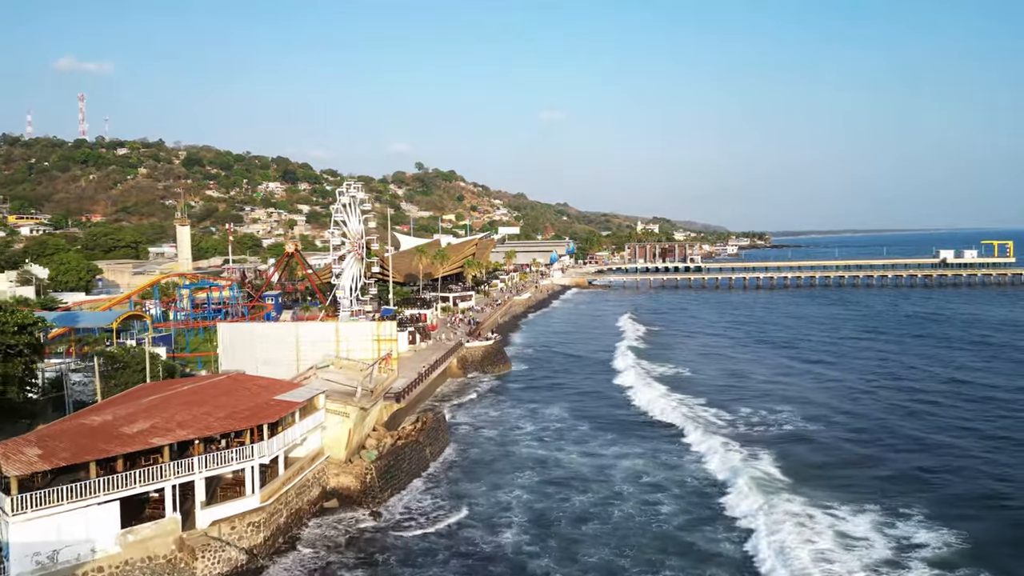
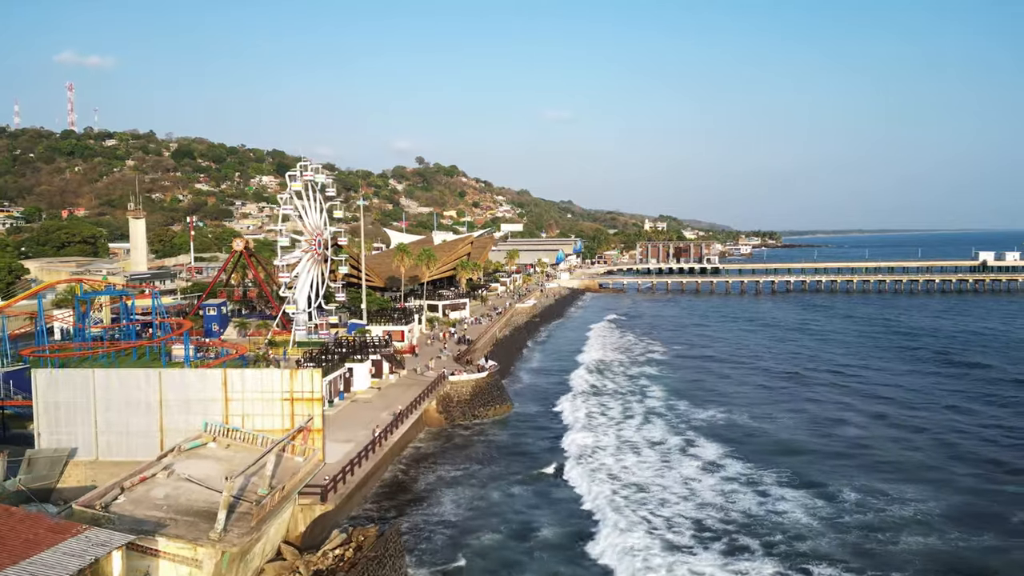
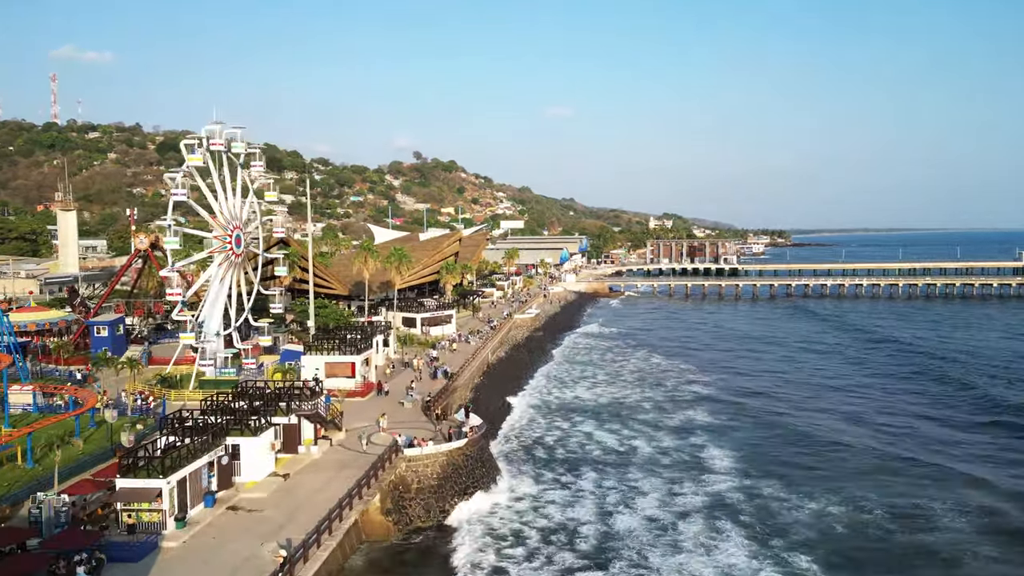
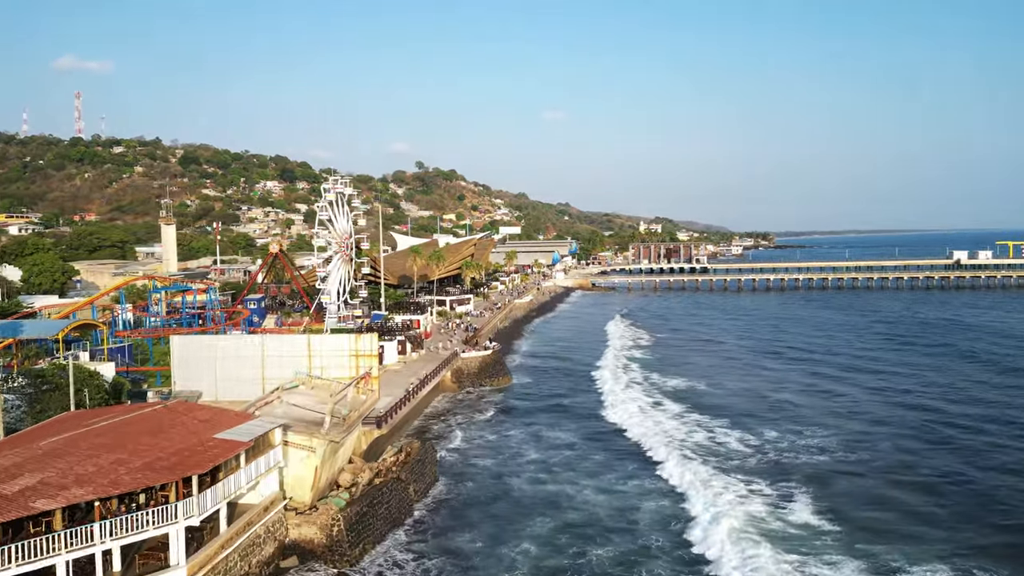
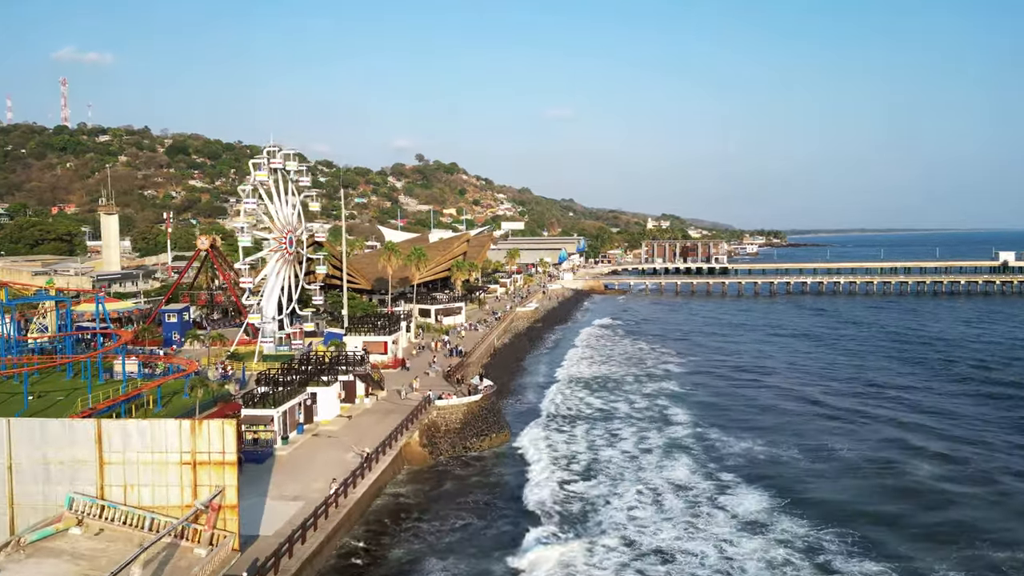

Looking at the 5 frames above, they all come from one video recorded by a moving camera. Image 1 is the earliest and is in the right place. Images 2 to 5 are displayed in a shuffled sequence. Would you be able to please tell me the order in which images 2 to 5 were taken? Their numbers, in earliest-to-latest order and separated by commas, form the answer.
4, 2, 5, 3
